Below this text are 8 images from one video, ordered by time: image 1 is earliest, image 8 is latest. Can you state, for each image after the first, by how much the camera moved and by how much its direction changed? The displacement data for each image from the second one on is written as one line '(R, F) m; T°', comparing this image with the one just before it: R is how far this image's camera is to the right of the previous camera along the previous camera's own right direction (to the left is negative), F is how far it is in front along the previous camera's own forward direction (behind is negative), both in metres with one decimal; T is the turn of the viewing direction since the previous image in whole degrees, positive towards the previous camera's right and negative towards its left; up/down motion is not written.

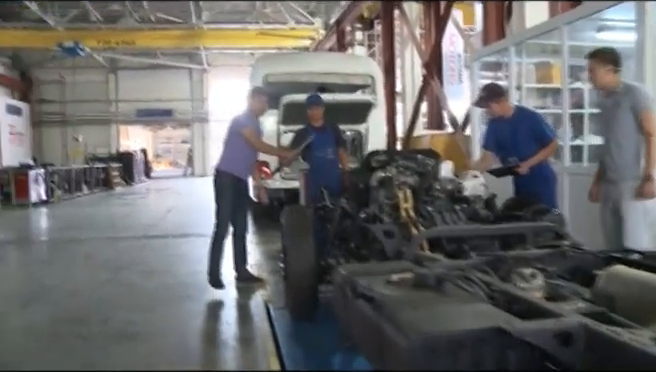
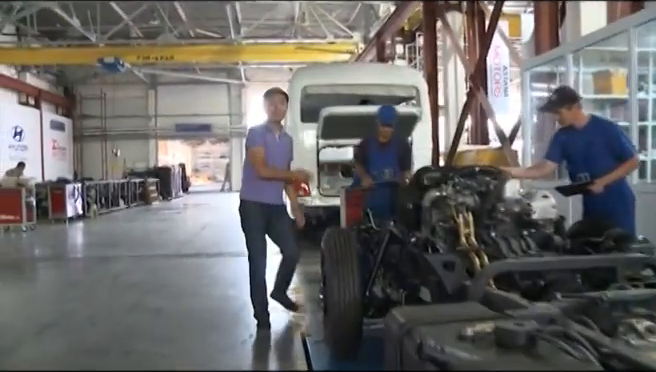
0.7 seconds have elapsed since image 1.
(0.0, +0.4) m; -3°
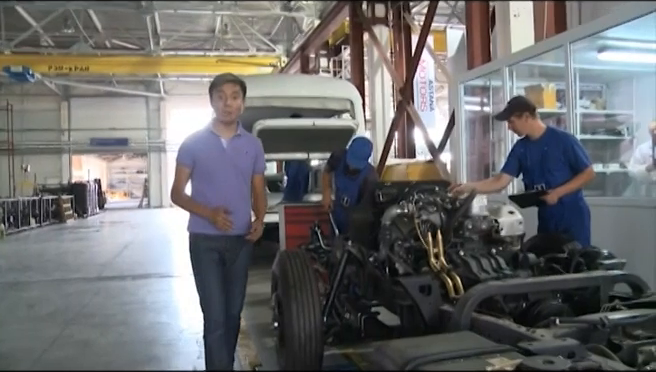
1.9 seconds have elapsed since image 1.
(-0.2, +0.2) m; +7°
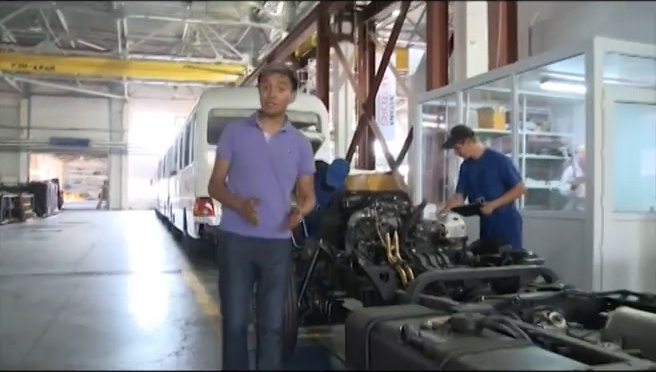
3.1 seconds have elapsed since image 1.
(-0.1, -0.5) m; +4°
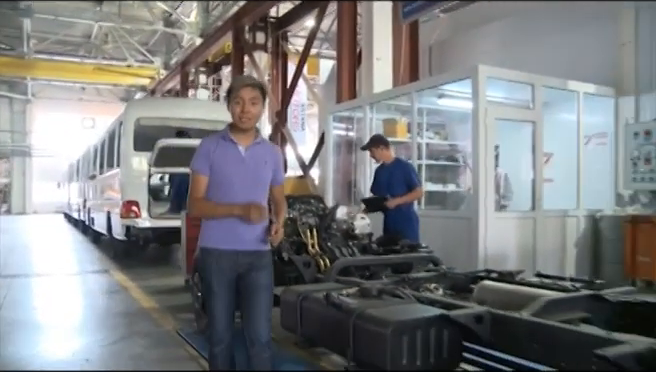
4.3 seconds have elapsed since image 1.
(-0.1, -0.7) m; +8°
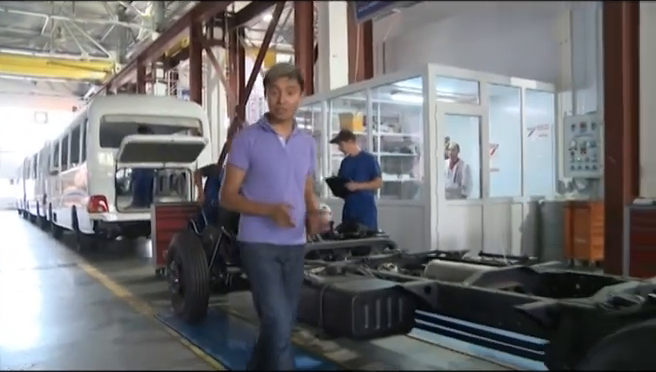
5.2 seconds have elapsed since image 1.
(-0.1, -0.4) m; +4°
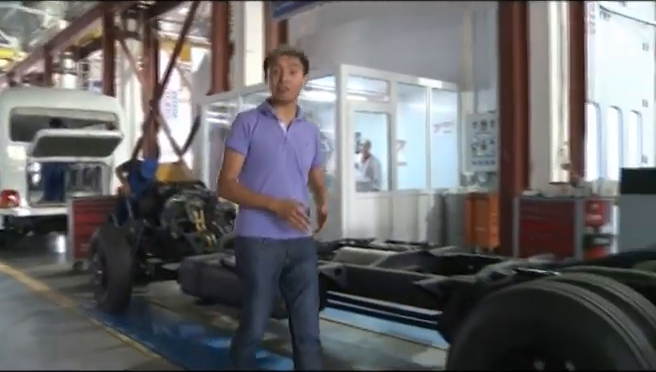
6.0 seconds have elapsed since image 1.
(0.0, -0.3) m; +7°
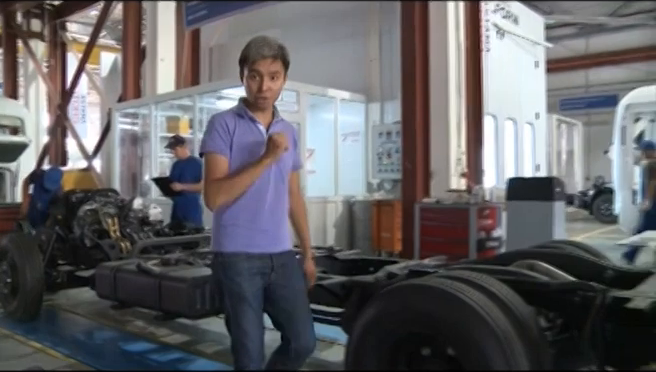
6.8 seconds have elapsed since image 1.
(0.0, -0.2) m; +8°
